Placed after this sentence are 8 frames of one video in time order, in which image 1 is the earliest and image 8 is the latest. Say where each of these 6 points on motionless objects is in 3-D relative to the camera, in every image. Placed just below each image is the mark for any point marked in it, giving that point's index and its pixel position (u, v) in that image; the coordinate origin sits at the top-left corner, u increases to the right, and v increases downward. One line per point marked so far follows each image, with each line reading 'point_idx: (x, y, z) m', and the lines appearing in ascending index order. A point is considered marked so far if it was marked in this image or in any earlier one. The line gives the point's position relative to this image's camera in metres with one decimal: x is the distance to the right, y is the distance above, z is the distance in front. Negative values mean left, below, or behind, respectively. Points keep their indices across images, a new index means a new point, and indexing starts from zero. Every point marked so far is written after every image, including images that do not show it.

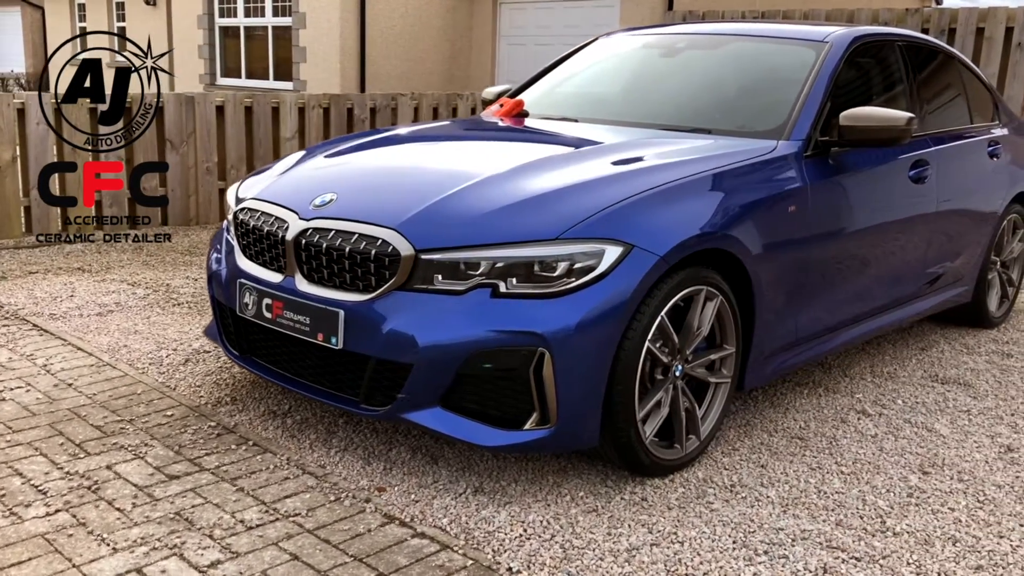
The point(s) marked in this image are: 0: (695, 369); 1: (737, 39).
0: (+0.6, -0.3, +3.2) m
1: (+1.1, +1.2, +4.5) m
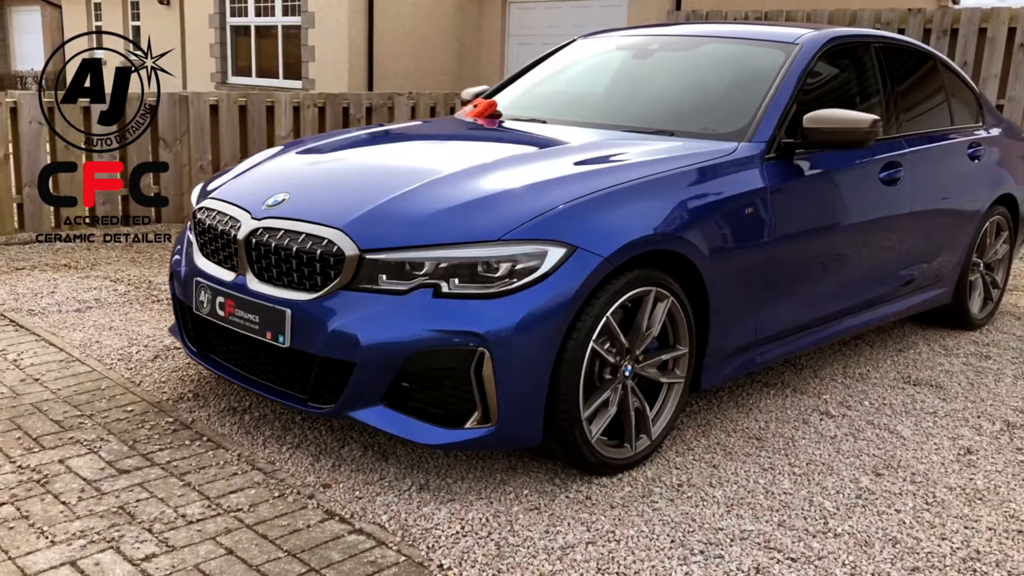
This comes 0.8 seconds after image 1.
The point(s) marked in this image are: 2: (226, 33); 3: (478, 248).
0: (+0.5, -0.3, +3.2) m
1: (+0.9, +1.2, +4.5) m
2: (-5.8, +5.2, +19.0) m
3: (-0.1, +0.1, +2.8) m
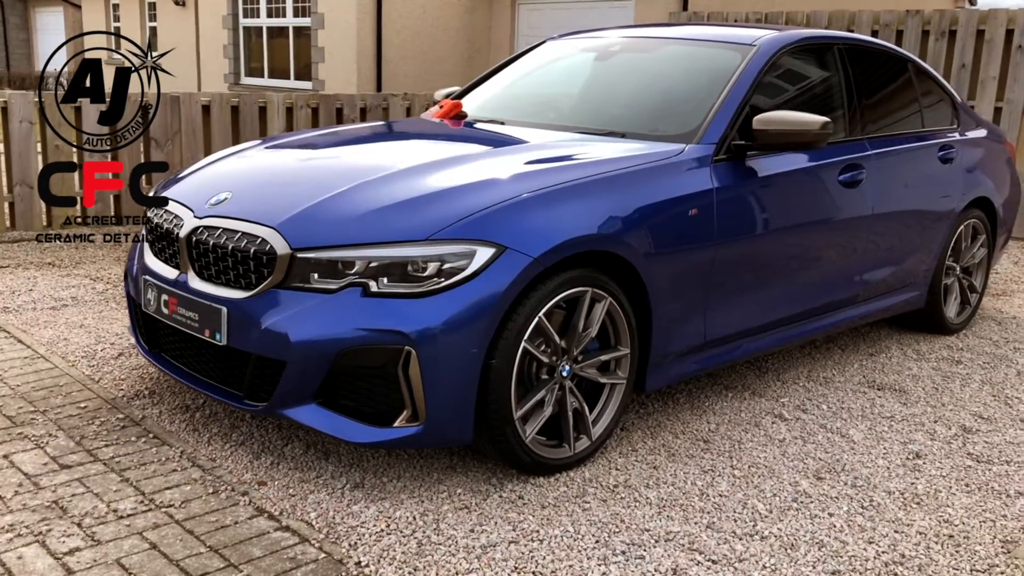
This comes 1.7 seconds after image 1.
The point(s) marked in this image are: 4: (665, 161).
0: (+0.3, -0.3, +3.2) m
1: (+0.8, +1.2, +4.5) m
2: (-5.6, +5.3, +19.1) m
3: (-0.3, +0.1, +2.8) m
4: (+0.6, +0.5, +3.5) m
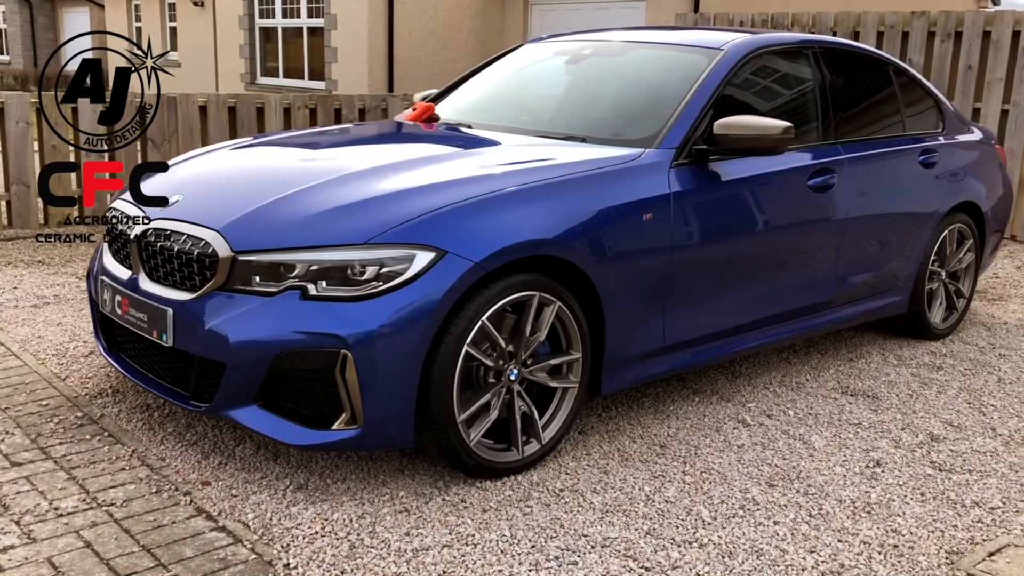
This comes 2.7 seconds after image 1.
0: (+0.1, -0.3, +3.2) m
1: (+0.6, +1.2, +4.4) m
2: (-5.3, +5.3, +19.2) m
3: (-0.5, +0.1, +2.8) m
4: (+0.4, +0.5, +3.5) m
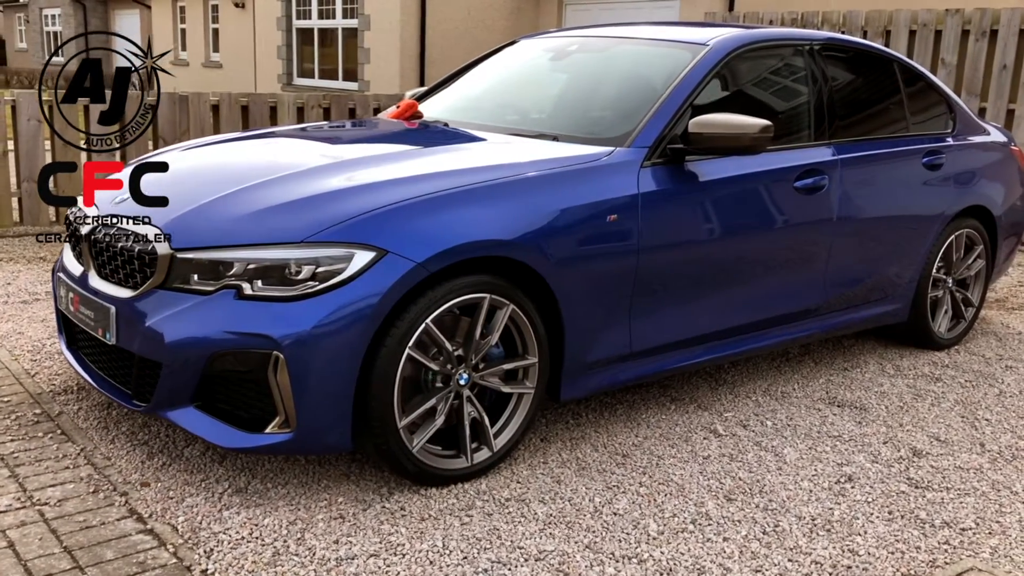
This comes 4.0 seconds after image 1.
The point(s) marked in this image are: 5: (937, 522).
0: (-0.1, -0.3, +3.1) m
1: (+0.5, +1.1, +4.3) m
2: (-4.6, +5.3, +19.4) m
3: (-0.7, +0.1, +2.7) m
4: (+0.3, +0.4, +3.4) m
5: (+1.4, -0.8, +3.0) m
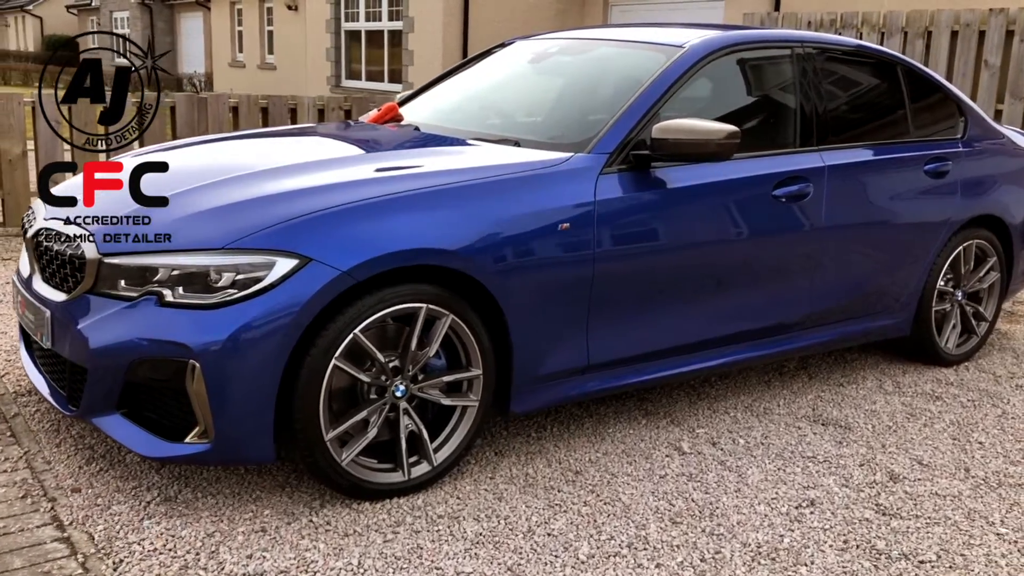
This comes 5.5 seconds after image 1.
0: (-0.3, -0.3, +3.0) m
1: (+0.4, +1.1, +4.2) m
2: (-3.7, +5.3, +19.6) m
3: (-0.9, +0.1, +2.7) m
4: (+0.1, +0.4, +3.2) m
5: (+1.2, -0.8, +2.8) m
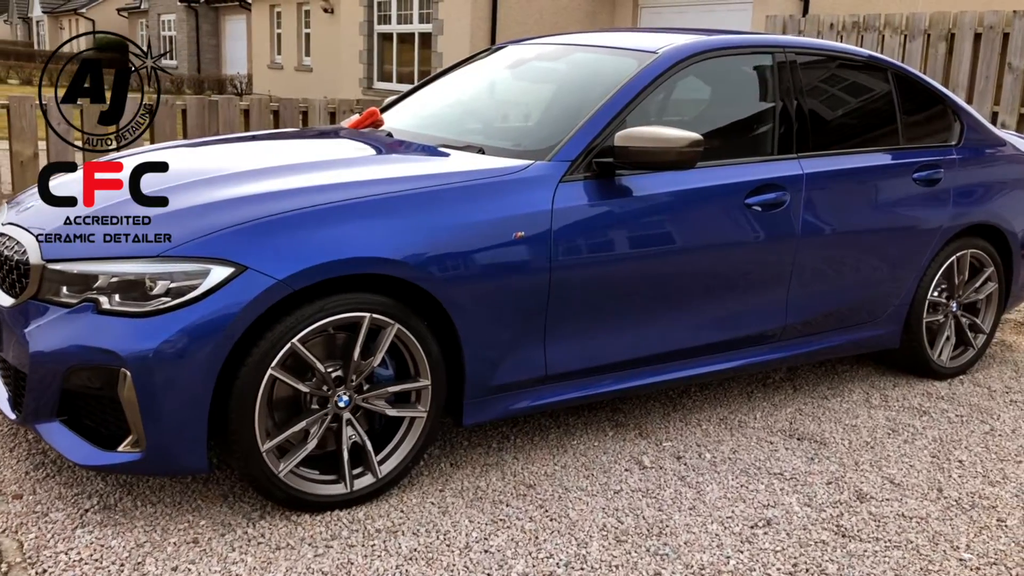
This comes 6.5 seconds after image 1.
0: (-0.5, -0.4, +3.0) m
1: (+0.3, +1.1, +4.1) m
2: (-3.1, +5.3, +19.7) m
3: (-1.1, +0.1, +2.7) m
4: (-0.1, +0.4, +3.2) m
5: (+1.0, -0.9, +2.7) m
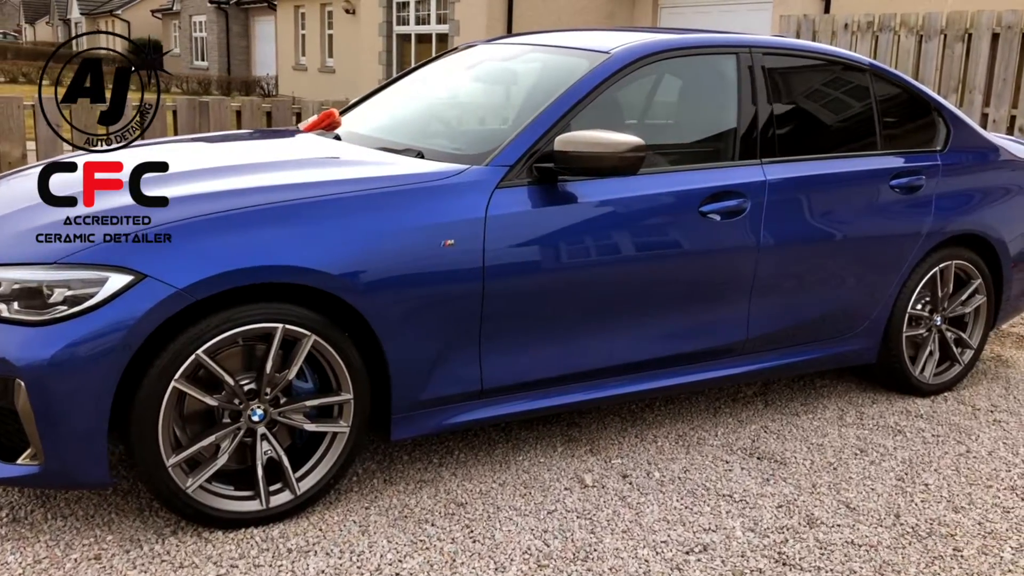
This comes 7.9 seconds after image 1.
0: (-0.7, -0.4, +2.9) m
1: (+0.1, +1.0, +4.0) m
2: (-2.7, +5.3, +19.6) m
3: (-1.3, 0.0, +2.6) m
4: (-0.3, +0.3, +3.1) m
5: (+0.7, -0.9, +2.6) m
